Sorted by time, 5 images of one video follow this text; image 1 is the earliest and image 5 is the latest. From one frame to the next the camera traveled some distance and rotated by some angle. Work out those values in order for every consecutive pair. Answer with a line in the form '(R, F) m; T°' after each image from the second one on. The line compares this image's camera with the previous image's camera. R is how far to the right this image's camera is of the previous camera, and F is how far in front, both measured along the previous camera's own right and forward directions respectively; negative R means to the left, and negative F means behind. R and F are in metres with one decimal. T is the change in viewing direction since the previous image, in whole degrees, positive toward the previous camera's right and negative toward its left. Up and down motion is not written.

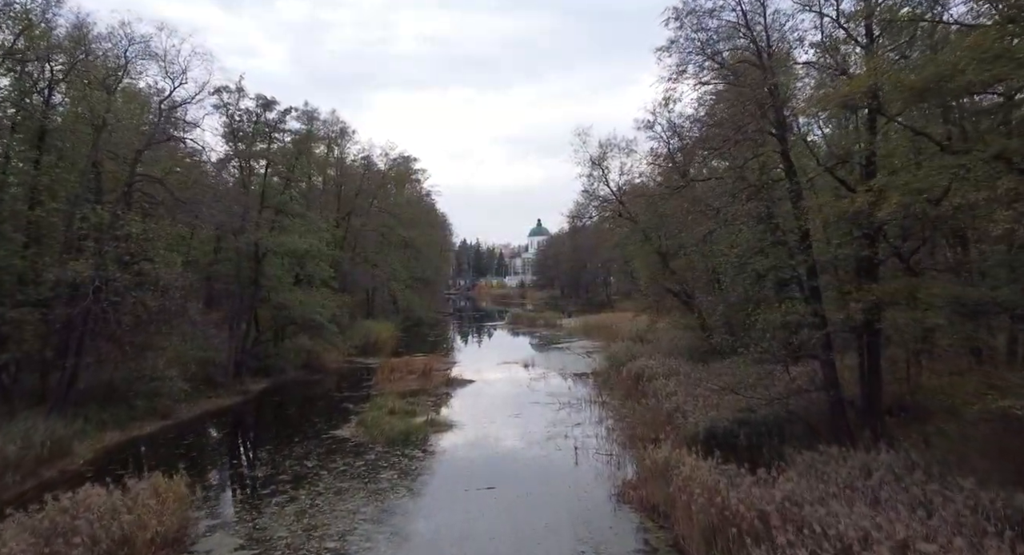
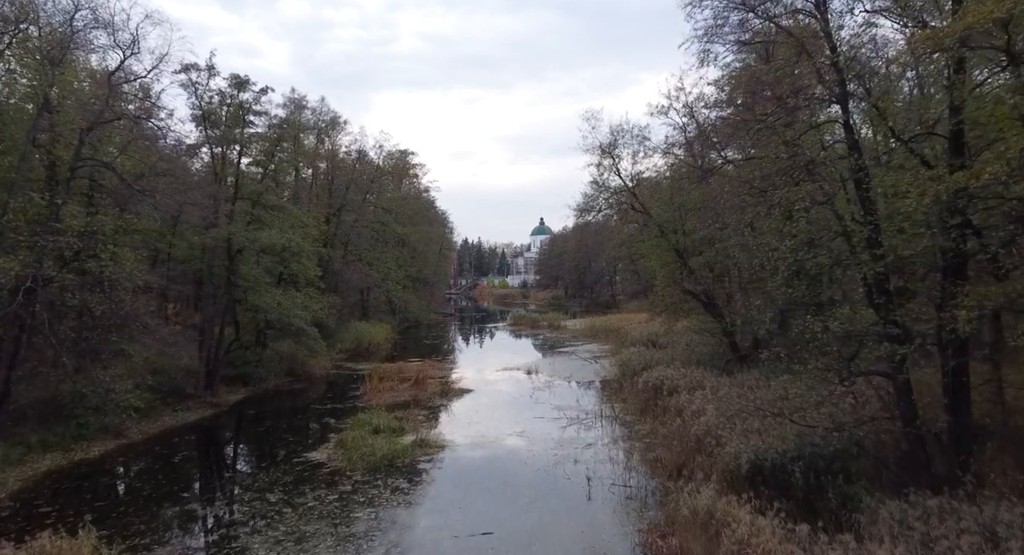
(0.0, +2.0) m; 0°
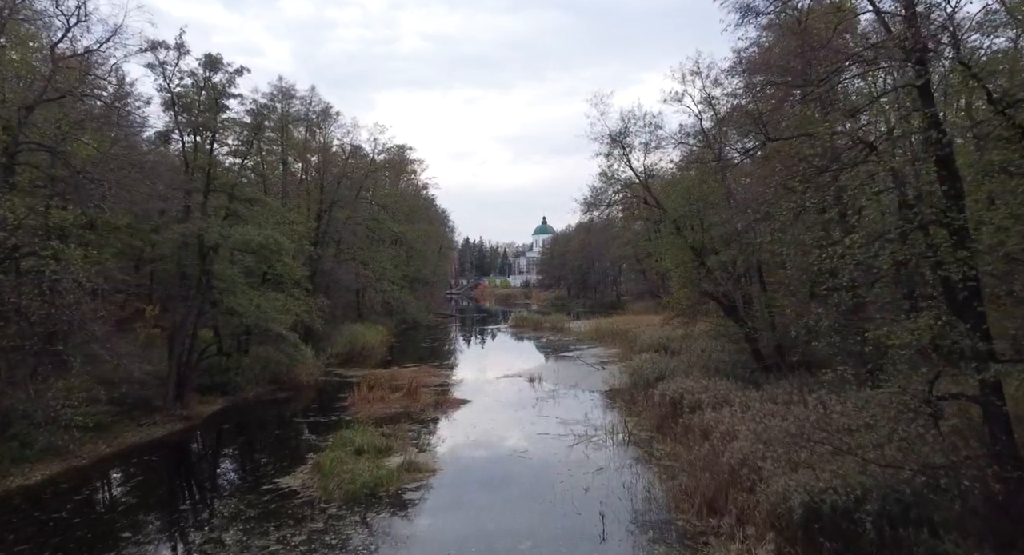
(0.0, +1.7) m; 0°
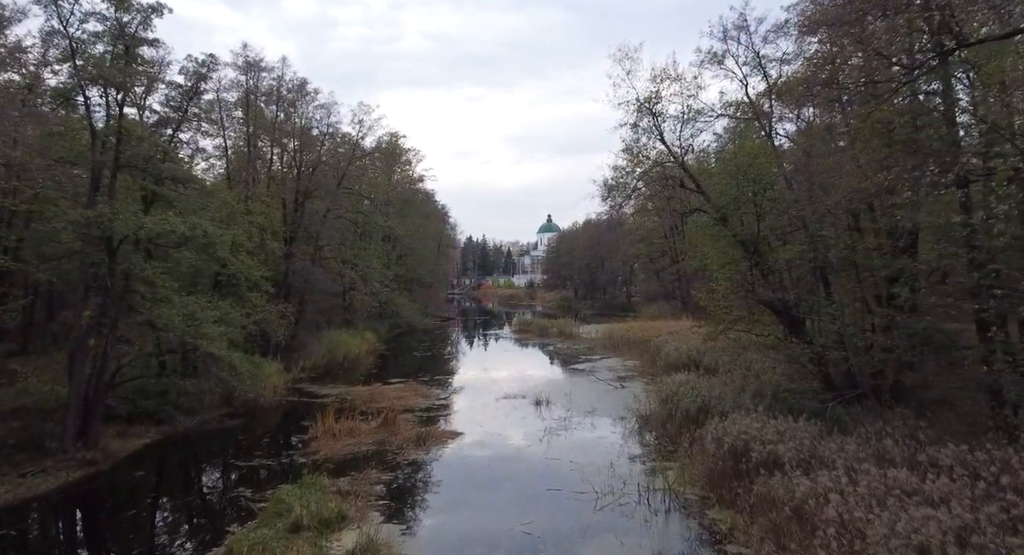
(0.0, +3.8) m; 0°
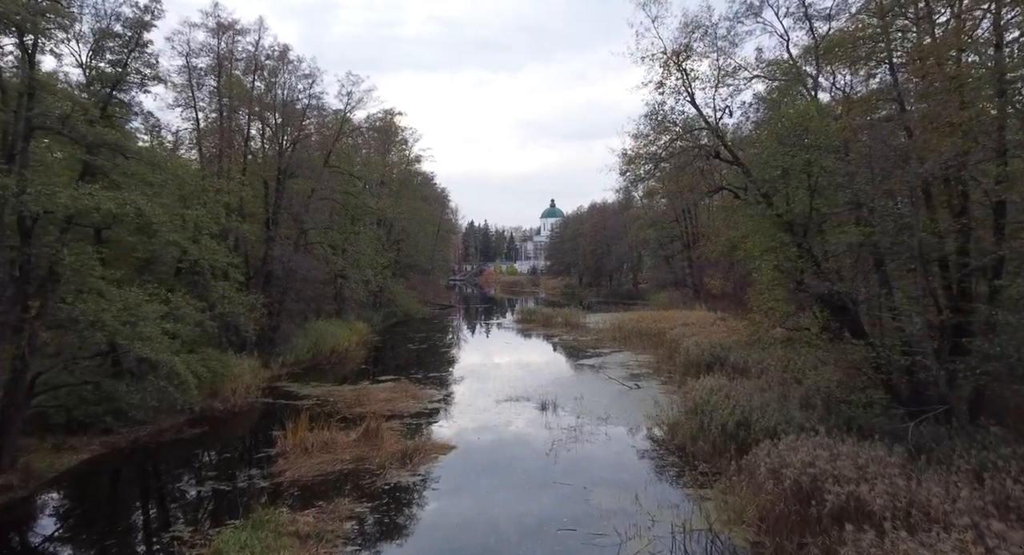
(0.0, +2.3) m; 0°
